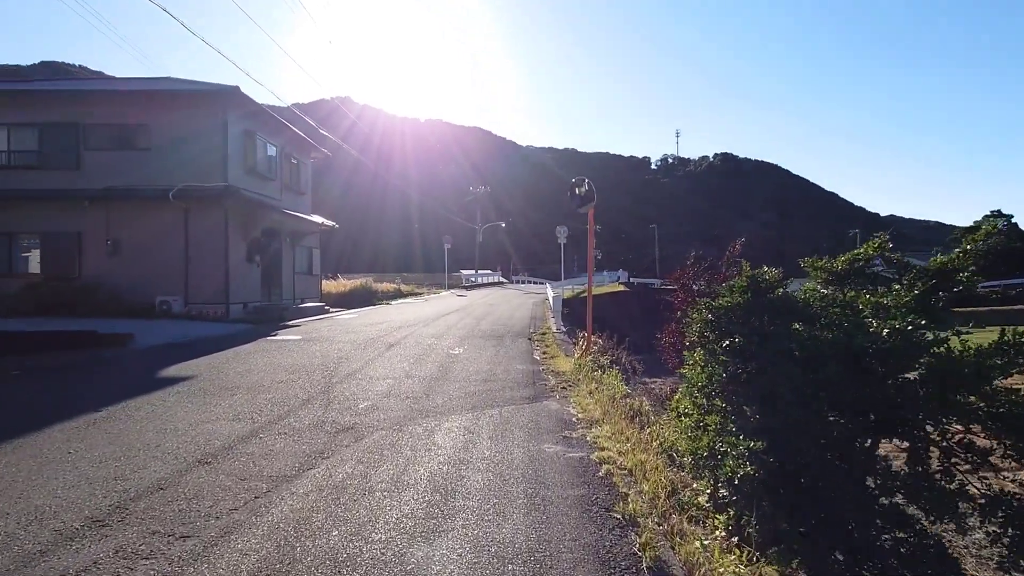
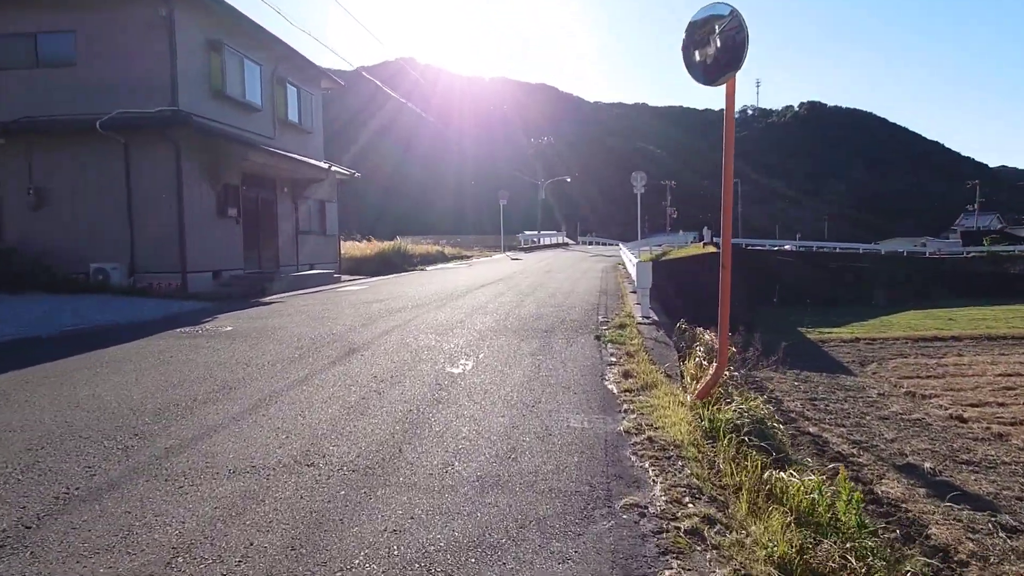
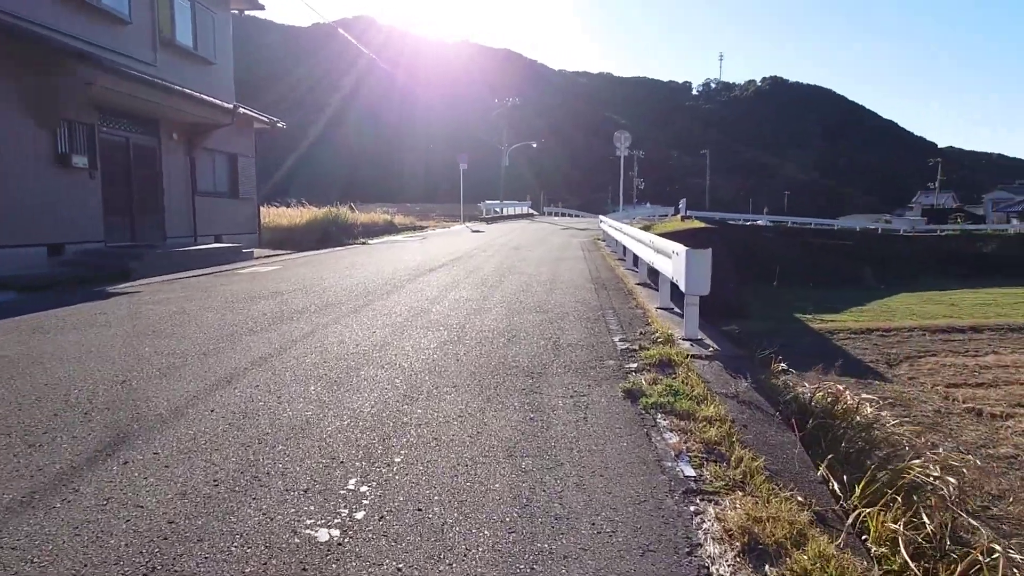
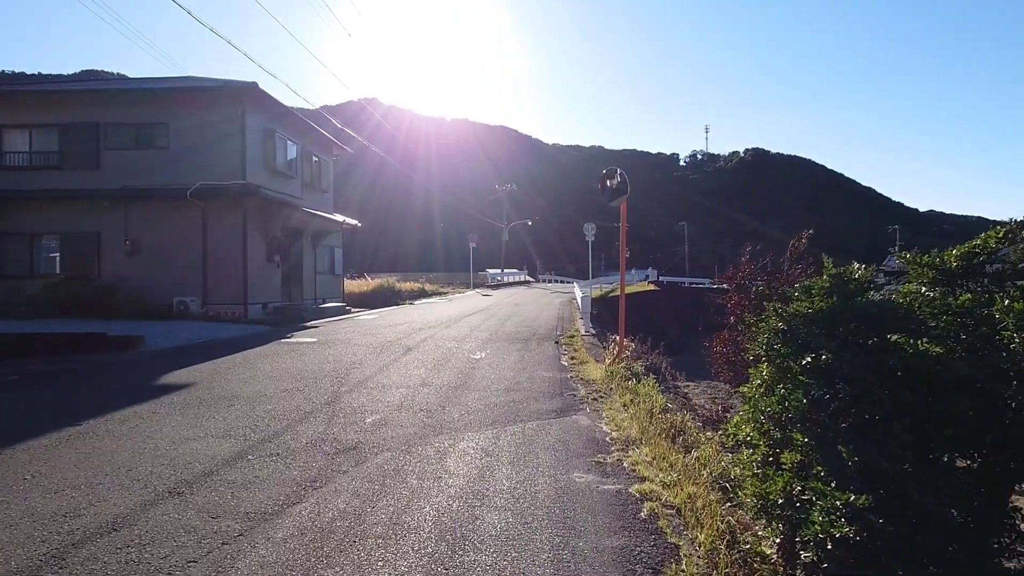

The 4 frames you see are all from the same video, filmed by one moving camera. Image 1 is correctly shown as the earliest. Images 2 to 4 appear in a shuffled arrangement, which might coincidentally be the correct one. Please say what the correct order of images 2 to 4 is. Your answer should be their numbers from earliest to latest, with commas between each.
4, 2, 3
